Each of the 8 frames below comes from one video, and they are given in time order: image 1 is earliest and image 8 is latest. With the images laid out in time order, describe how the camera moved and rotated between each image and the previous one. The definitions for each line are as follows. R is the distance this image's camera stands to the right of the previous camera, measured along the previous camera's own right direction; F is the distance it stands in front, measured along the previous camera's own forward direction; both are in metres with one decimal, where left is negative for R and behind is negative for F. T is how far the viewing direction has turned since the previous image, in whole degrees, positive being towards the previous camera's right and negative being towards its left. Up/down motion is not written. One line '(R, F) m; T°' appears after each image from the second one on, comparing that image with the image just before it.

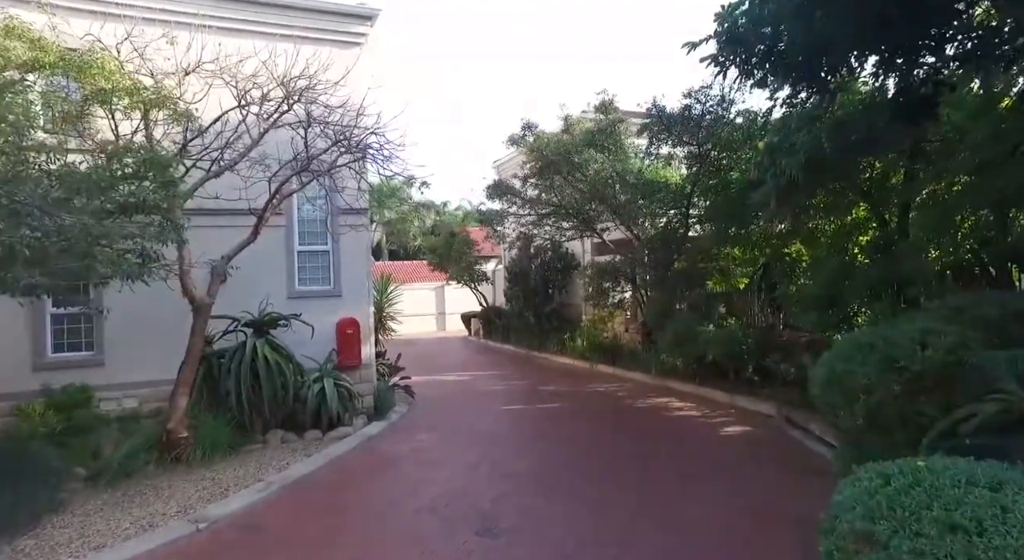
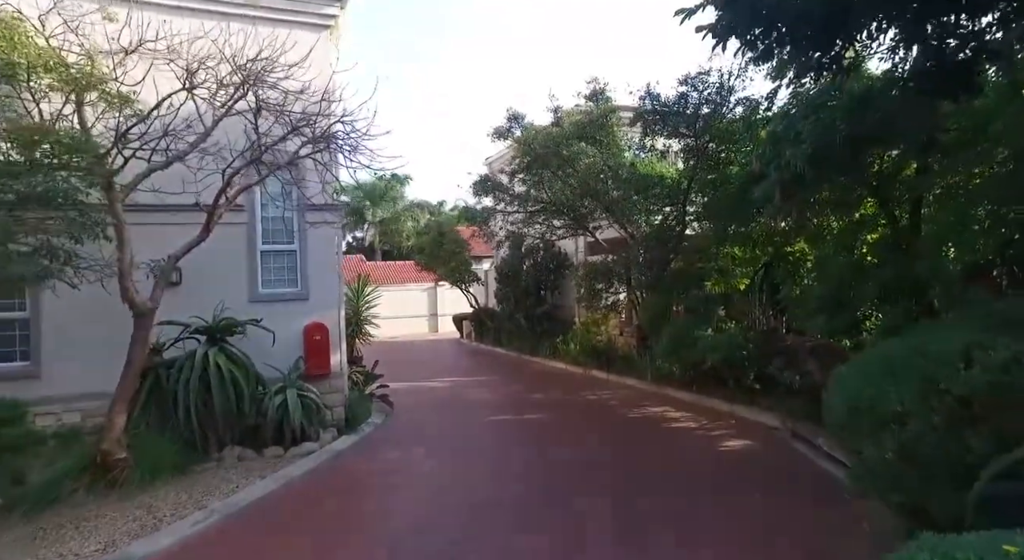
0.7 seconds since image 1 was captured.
(+0.2, +0.7) m; 0°
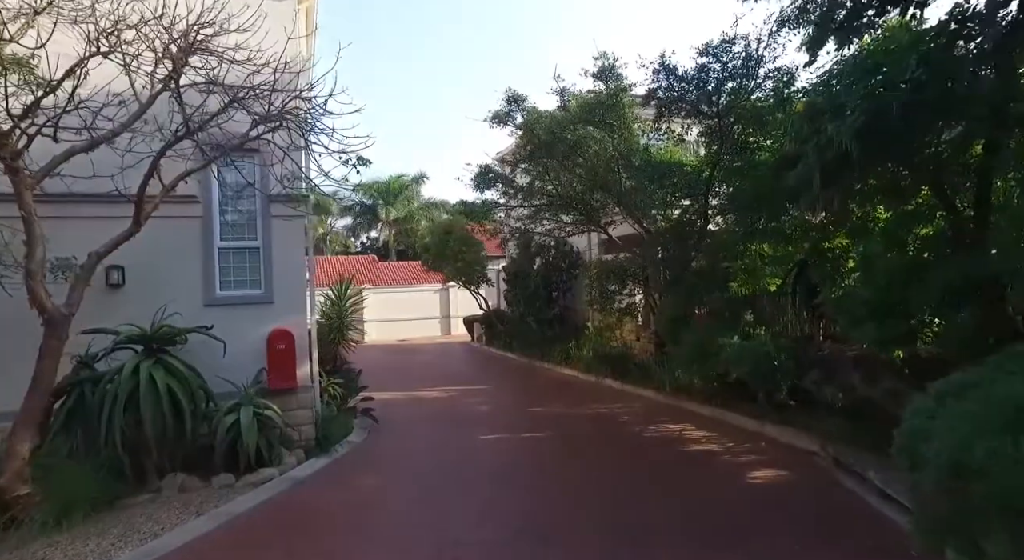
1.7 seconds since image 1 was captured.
(+0.4, +1.2) m; -2°
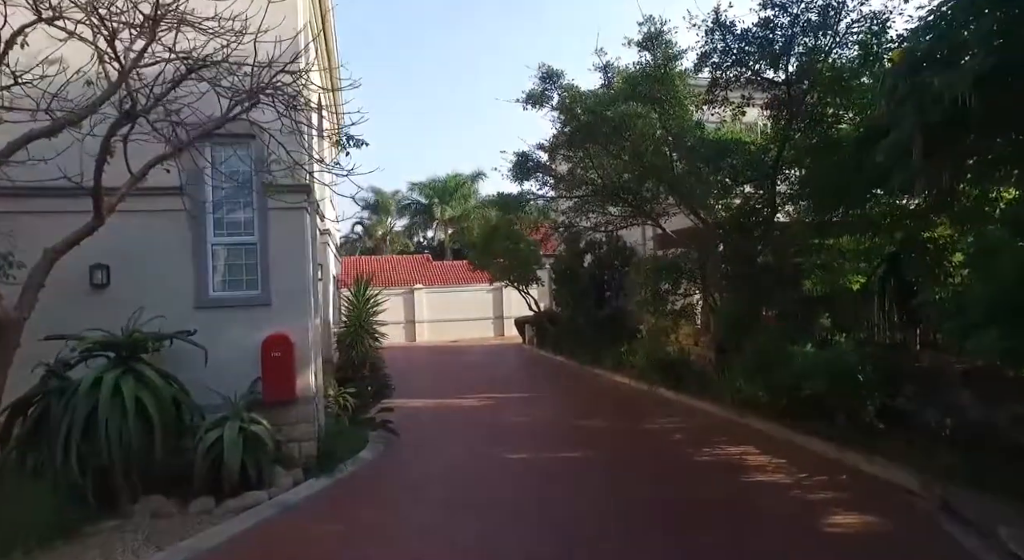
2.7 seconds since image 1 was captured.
(+0.4, +1.1) m; -6°
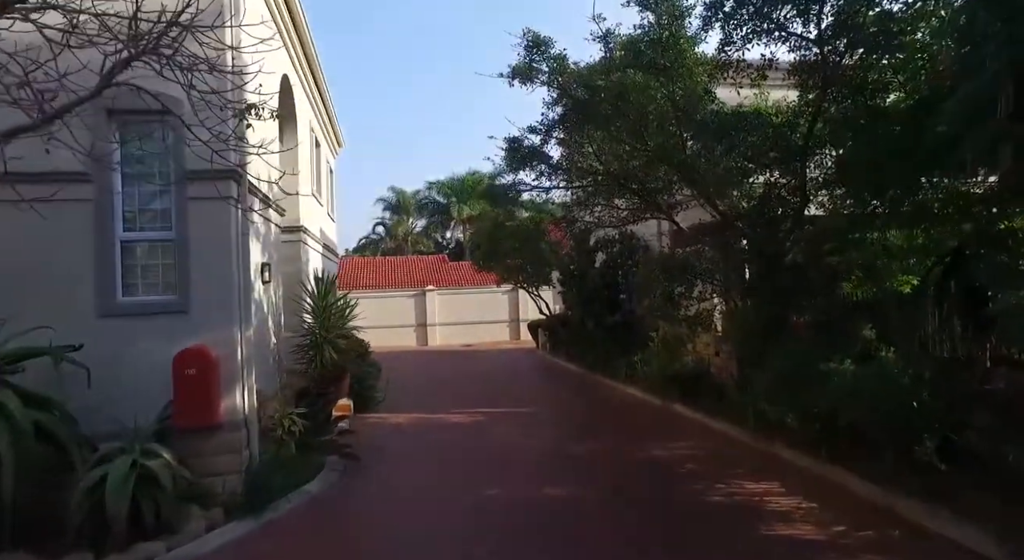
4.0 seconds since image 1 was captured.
(+0.6, +1.3) m; -3°
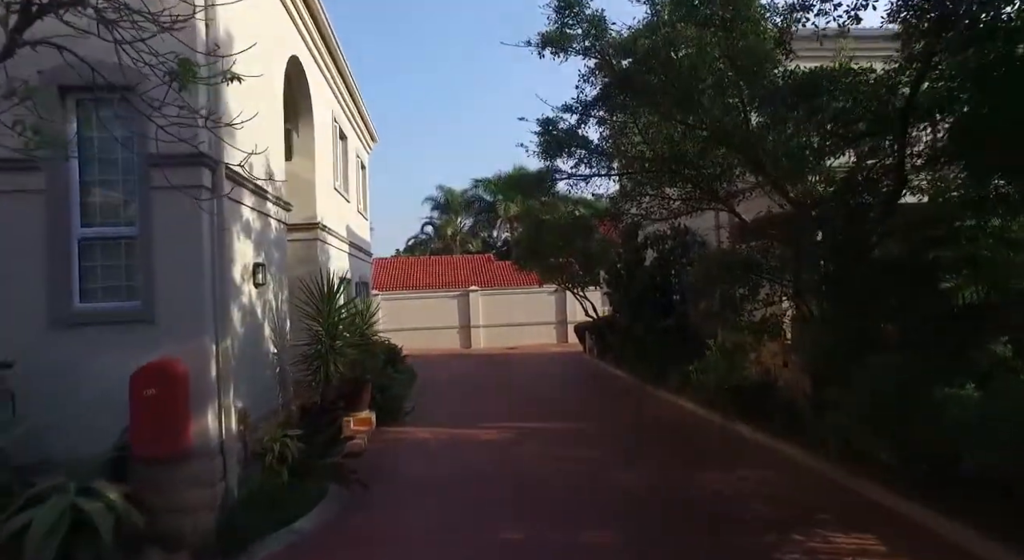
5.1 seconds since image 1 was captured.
(+0.2, +1.1) m; -5°
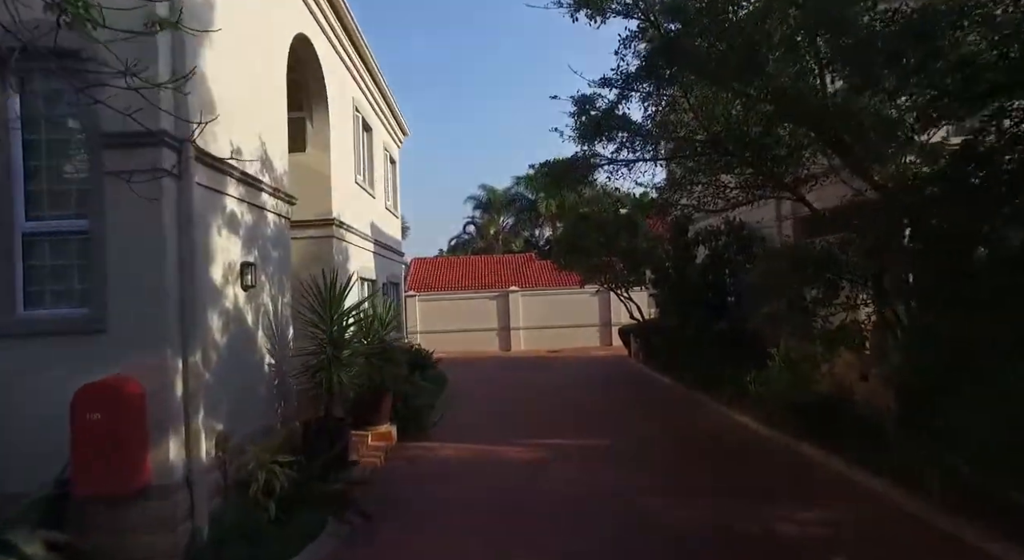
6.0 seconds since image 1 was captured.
(+0.1, +1.0) m; -4°
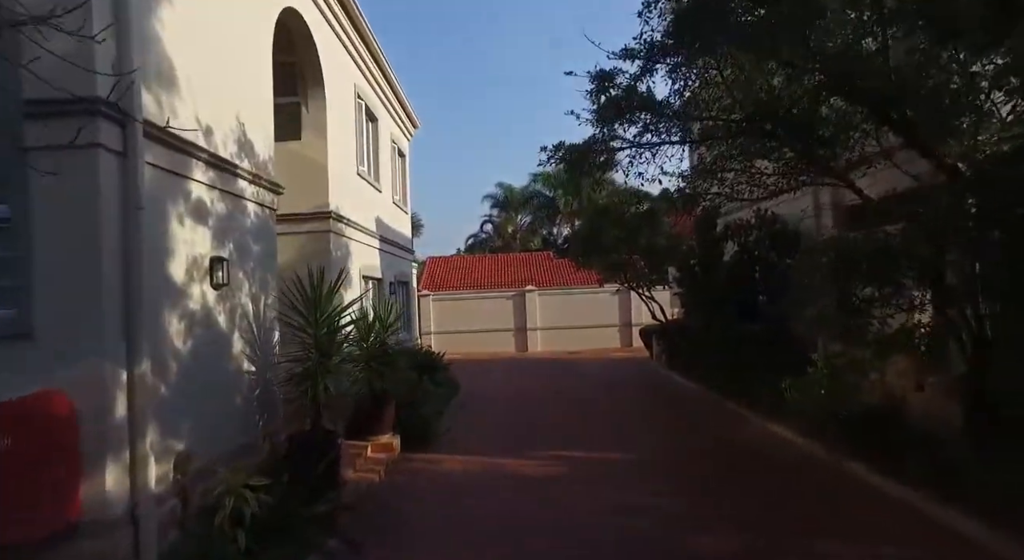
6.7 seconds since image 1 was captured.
(+0.1, +0.7) m; -2°
